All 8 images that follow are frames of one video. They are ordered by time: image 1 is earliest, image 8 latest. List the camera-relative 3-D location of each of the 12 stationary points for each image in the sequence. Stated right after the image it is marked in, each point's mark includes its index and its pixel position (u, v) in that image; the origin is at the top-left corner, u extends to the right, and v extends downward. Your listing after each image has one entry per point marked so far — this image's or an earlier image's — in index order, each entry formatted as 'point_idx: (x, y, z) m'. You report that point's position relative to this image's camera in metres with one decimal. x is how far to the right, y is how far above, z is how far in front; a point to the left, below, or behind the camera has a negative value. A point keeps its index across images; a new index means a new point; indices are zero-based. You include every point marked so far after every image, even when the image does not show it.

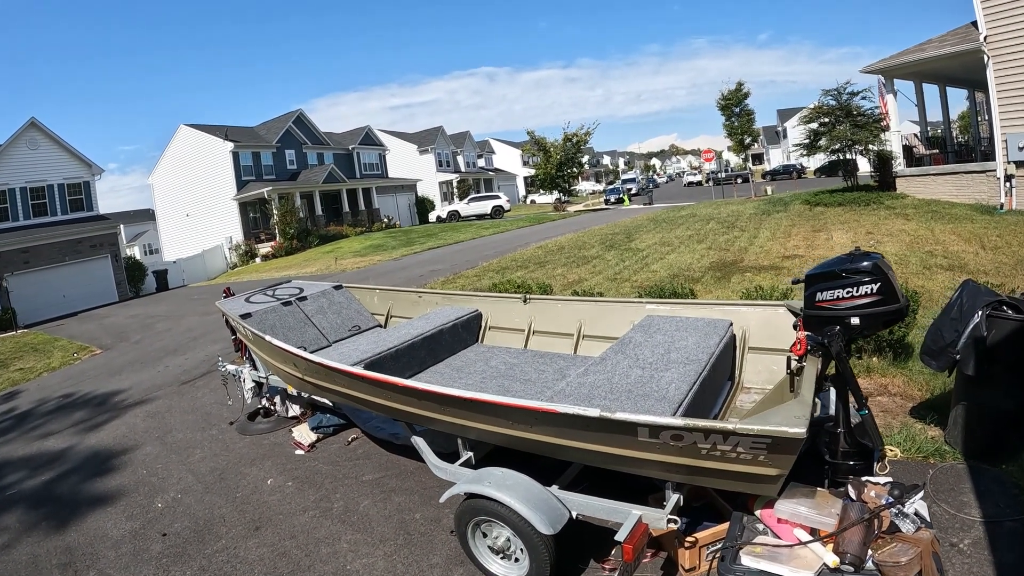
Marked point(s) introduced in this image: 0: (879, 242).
0: (+9.6, +1.2, +15.5) m
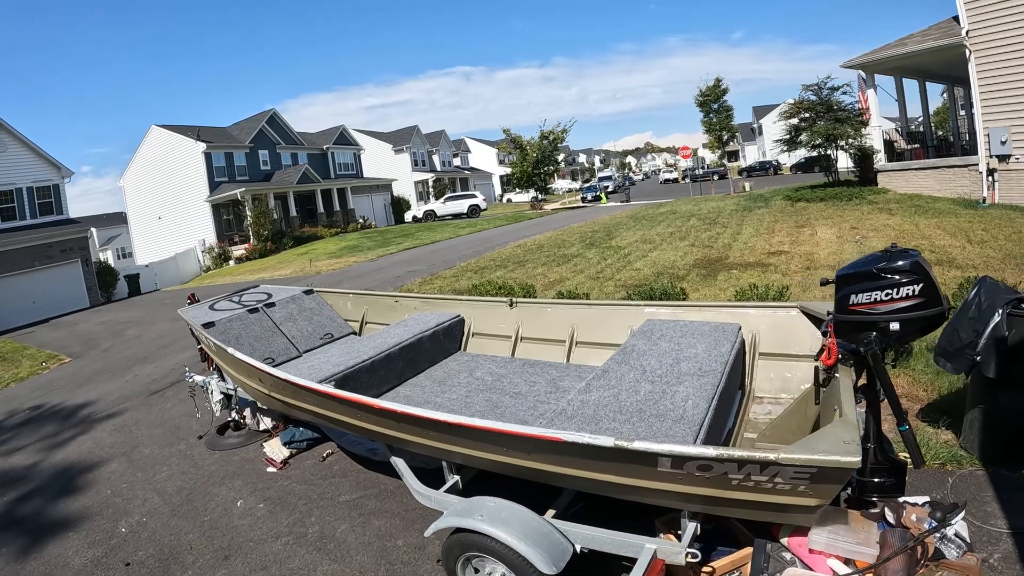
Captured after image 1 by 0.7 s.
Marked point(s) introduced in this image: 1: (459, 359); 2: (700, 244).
0: (+9.1, +1.3, +15.4) m
1: (-0.4, -0.6, +4.9) m
2: (+5.4, +1.3, +17.3) m
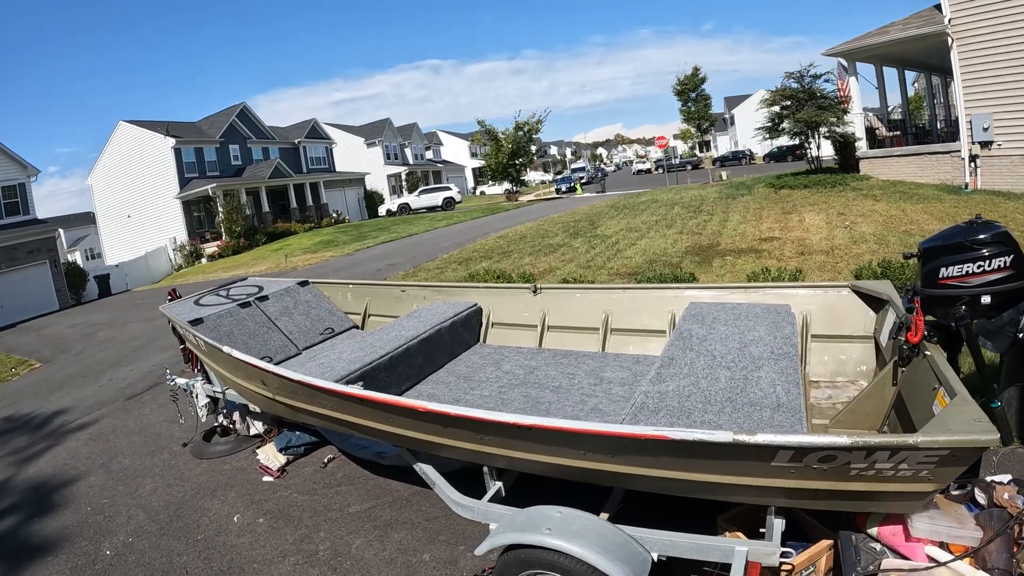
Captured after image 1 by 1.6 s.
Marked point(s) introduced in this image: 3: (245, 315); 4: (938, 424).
0: (+8.9, +1.7, +15.3) m
1: (-0.2, -0.5, +4.5) m
2: (+5.0, +1.7, +17.1) m
3: (-2.5, -0.3, +5.4) m
4: (+1.6, -0.5, +2.3) m
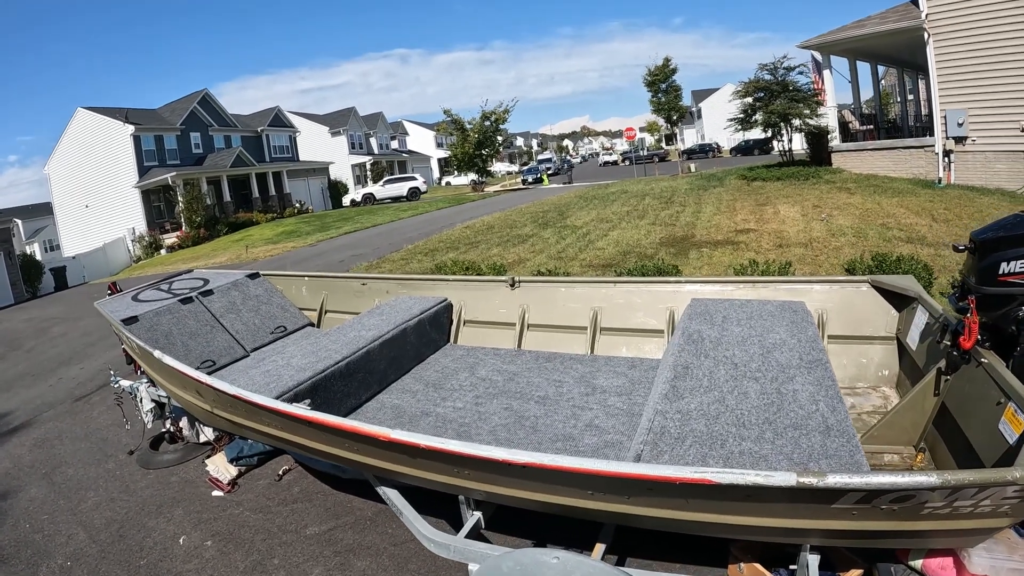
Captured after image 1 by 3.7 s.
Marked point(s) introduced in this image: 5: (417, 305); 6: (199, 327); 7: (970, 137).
0: (+8.2, +1.9, +15.2) m
1: (-0.4, -0.4, +3.9) m
2: (+4.2, +1.9, +16.7) m
3: (-2.7, -0.2, +4.8) m
4: (+1.6, -0.5, +1.8) m
5: (-0.7, -0.1, +4.1) m
6: (-2.5, -0.3, +4.7) m
7: (+12.0, +4.0, +15.5) m
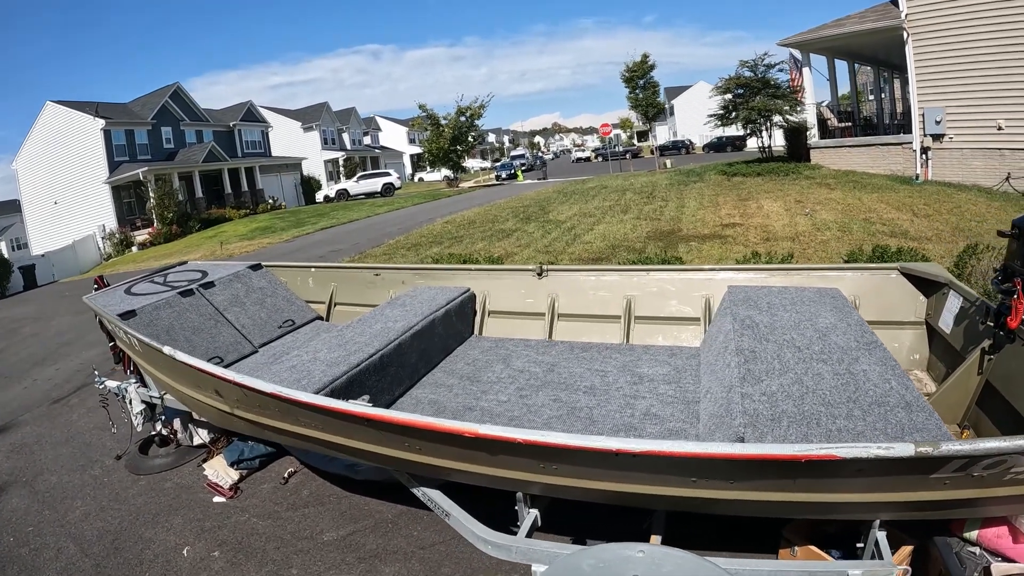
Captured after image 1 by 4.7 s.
0: (+7.8, +2.1, +15.4) m
1: (-0.2, -0.4, +3.8) m
2: (+3.8, +2.0, +16.8) m
3: (-2.5, -0.1, +4.5) m
4: (+1.9, -0.5, +1.8) m
5: (-0.5, -0.1, +3.9) m
6: (-2.3, -0.3, +4.4) m
7: (+11.7, +4.2, +15.9) m
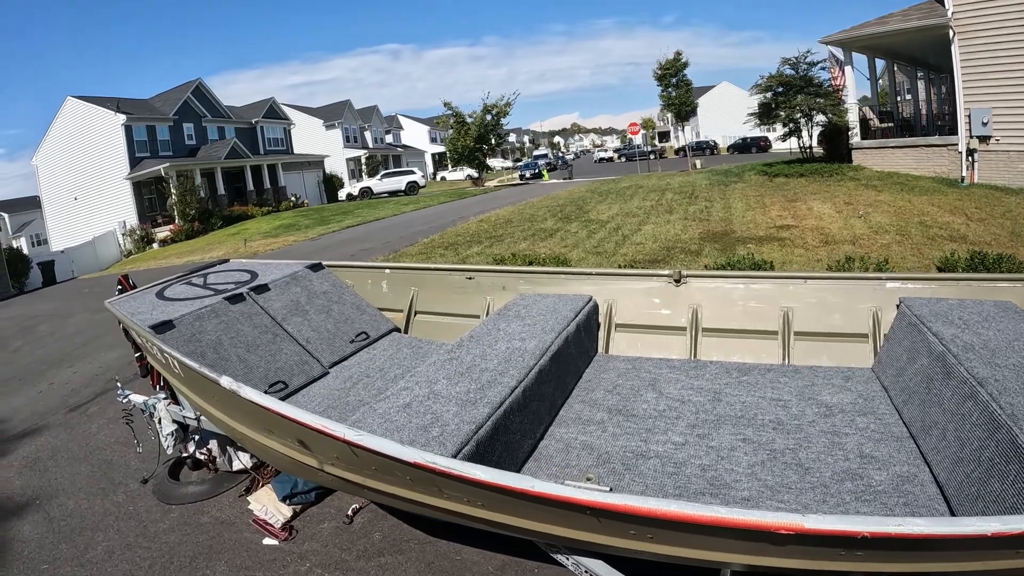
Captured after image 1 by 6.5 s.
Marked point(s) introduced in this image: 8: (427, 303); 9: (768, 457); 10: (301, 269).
0: (+8.9, +1.9, +14.6) m
1: (+0.5, -0.4, +3.1) m
2: (+4.9, +1.9, +16.0) m
3: (-1.7, -0.2, +3.9) m
4: (+2.6, -0.5, +1.1) m
5: (+0.3, -0.1, +3.3) m
6: (-1.6, -0.3, +3.8) m
7: (+12.8, +4.0, +15.0) m
8: (-0.7, -0.1, +4.5) m
9: (+1.0, -0.7, +2.2) m
10: (-1.6, +0.2, +4.7) m
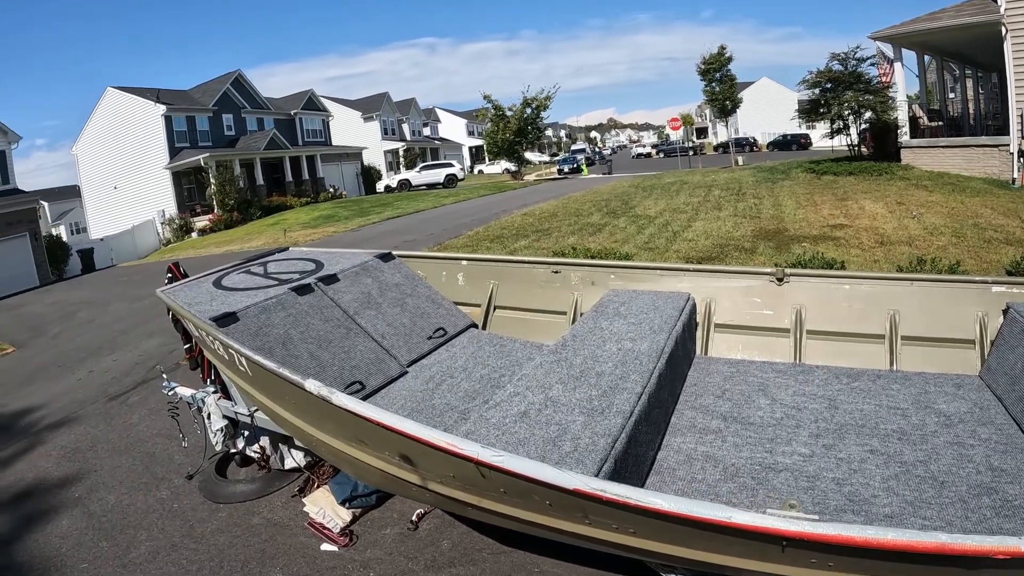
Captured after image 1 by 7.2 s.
0: (+10.0, +1.8, +14.0) m
1: (+1.0, -0.4, +3.1) m
2: (+6.1, +2.0, +15.7) m
3: (-1.2, -0.1, +4.0) m
4: (+2.9, -0.6, +0.9) m
5: (+0.8, -0.1, +3.2) m
6: (-1.0, -0.2, +3.8) m
7: (+14.0, +3.8, +14.2) m
8: (-0.1, -0.1, +4.4) m
9: (+1.4, -0.7, +2.1) m
10: (-1.0, +0.2, +4.7) m
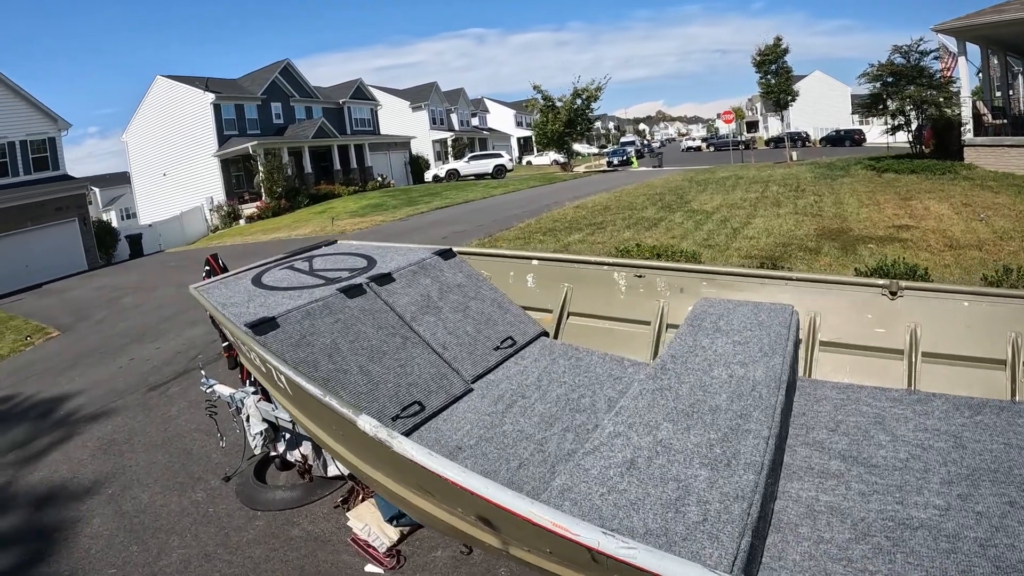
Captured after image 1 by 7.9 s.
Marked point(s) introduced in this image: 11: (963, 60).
0: (+11.2, +1.6, +13.1) m
1: (+1.4, -0.5, +2.8) m
2: (+7.5, +1.9, +15.0) m
3: (-0.7, -0.1, +3.9) m
4: (+3.2, -0.7, +0.5) m
5: (+1.2, -0.1, +3.0) m
6: (-0.6, -0.2, +3.8) m
7: (+15.2, +3.5, +13.0) m
8: (+0.4, -0.1, +4.3) m
9: (+1.7, -0.8, +1.9) m
10: (-0.5, +0.2, +4.6) m
11: (+15.5, +7.4, +18.8) m
